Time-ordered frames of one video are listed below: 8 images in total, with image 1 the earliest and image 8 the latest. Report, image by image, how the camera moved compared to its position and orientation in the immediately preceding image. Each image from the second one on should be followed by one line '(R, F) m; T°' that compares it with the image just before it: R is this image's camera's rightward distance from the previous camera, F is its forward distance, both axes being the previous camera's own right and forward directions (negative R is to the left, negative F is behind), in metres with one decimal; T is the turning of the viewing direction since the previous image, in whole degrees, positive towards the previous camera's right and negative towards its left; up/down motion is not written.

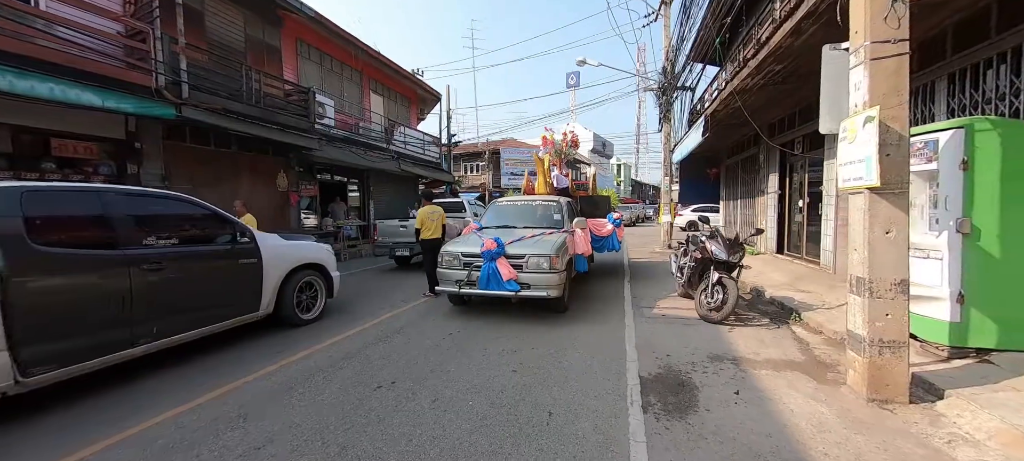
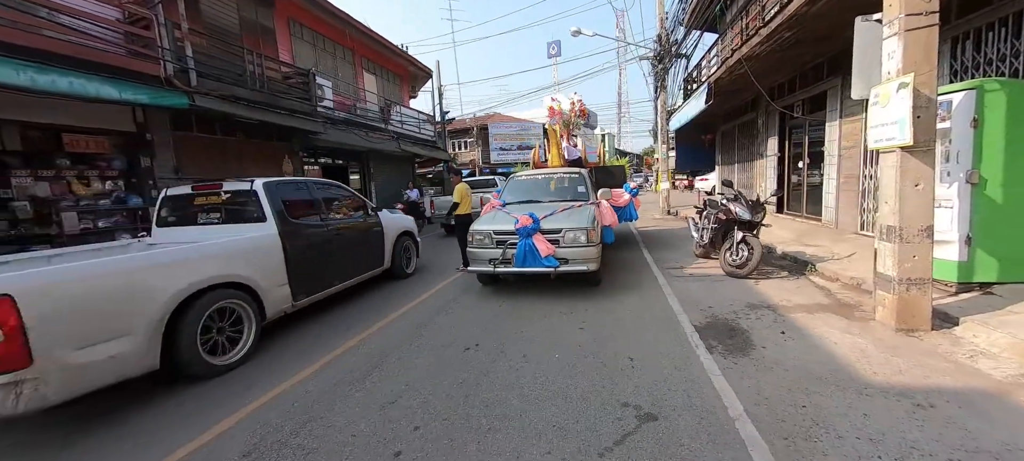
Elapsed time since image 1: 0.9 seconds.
(-0.8, -0.3) m; +2°
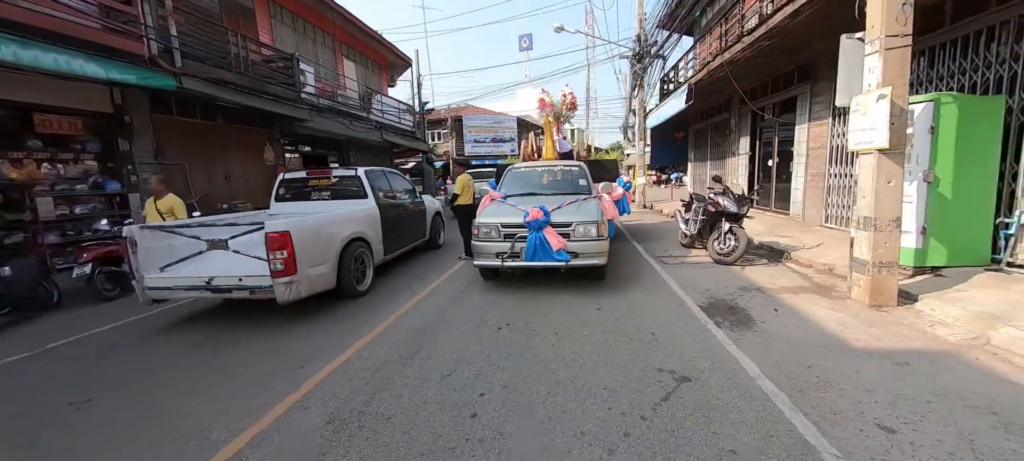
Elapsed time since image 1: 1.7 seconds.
(-0.6, -0.2) m; +5°
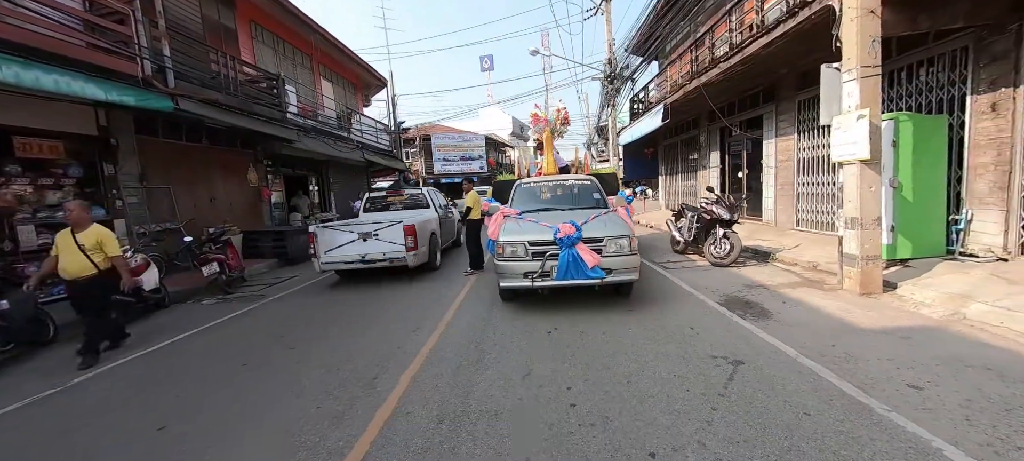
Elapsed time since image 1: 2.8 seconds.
(-0.9, -0.2) m; +6°
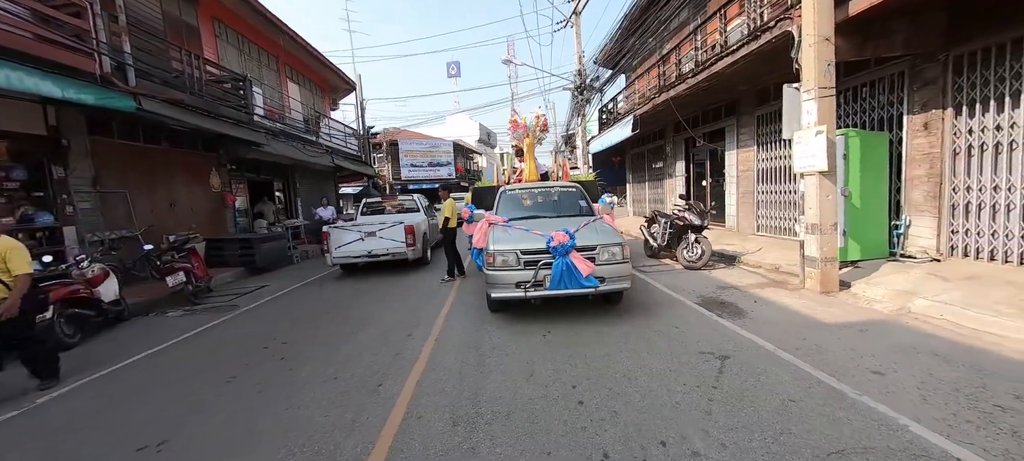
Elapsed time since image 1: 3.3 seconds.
(-0.3, -0.1) m; +5°
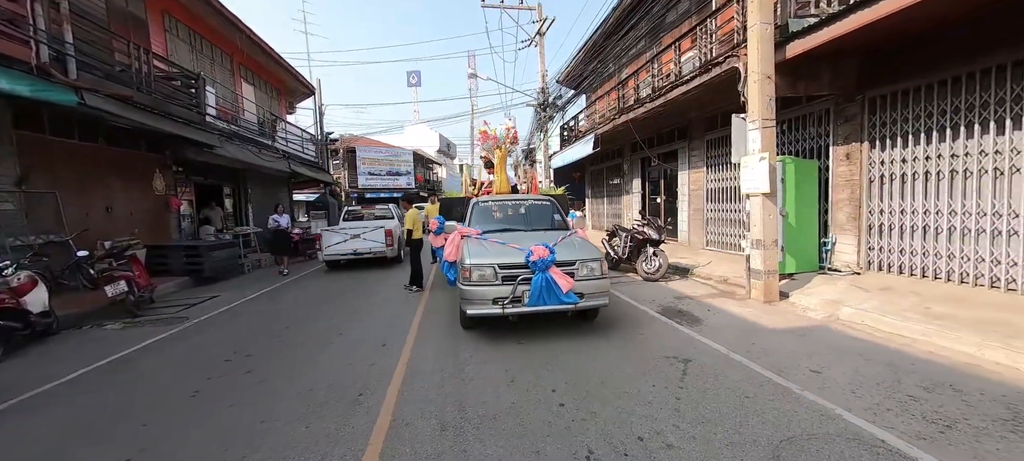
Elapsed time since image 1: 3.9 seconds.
(-0.2, -0.1) m; +6°
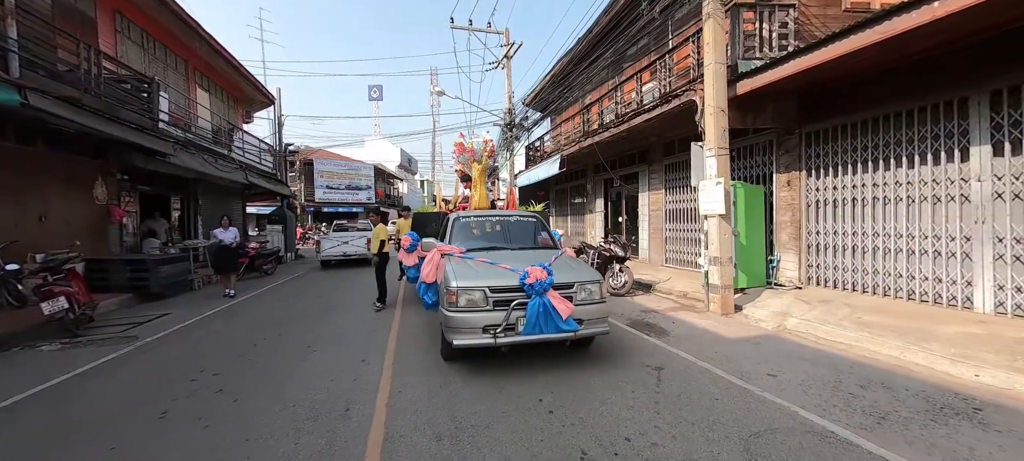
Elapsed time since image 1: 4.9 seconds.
(-0.3, -0.2) m; +6°
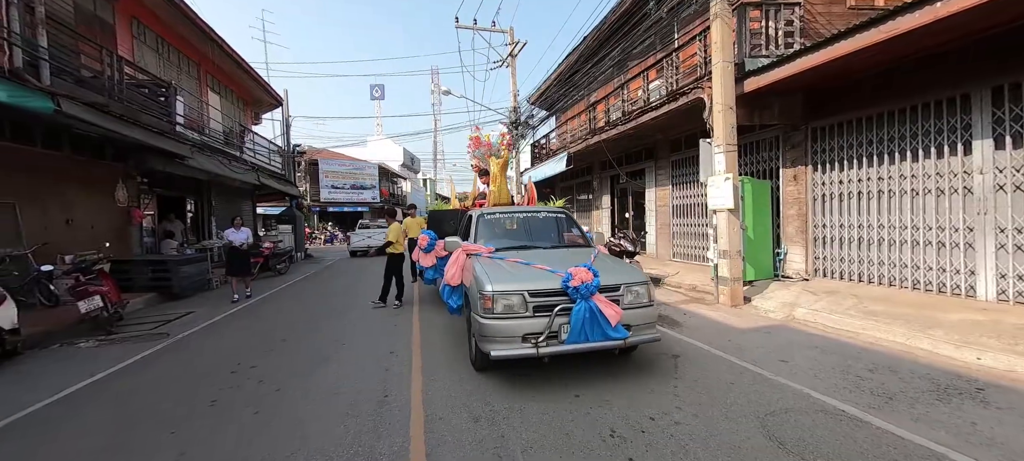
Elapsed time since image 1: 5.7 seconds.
(-0.2, -0.2) m; 0°
